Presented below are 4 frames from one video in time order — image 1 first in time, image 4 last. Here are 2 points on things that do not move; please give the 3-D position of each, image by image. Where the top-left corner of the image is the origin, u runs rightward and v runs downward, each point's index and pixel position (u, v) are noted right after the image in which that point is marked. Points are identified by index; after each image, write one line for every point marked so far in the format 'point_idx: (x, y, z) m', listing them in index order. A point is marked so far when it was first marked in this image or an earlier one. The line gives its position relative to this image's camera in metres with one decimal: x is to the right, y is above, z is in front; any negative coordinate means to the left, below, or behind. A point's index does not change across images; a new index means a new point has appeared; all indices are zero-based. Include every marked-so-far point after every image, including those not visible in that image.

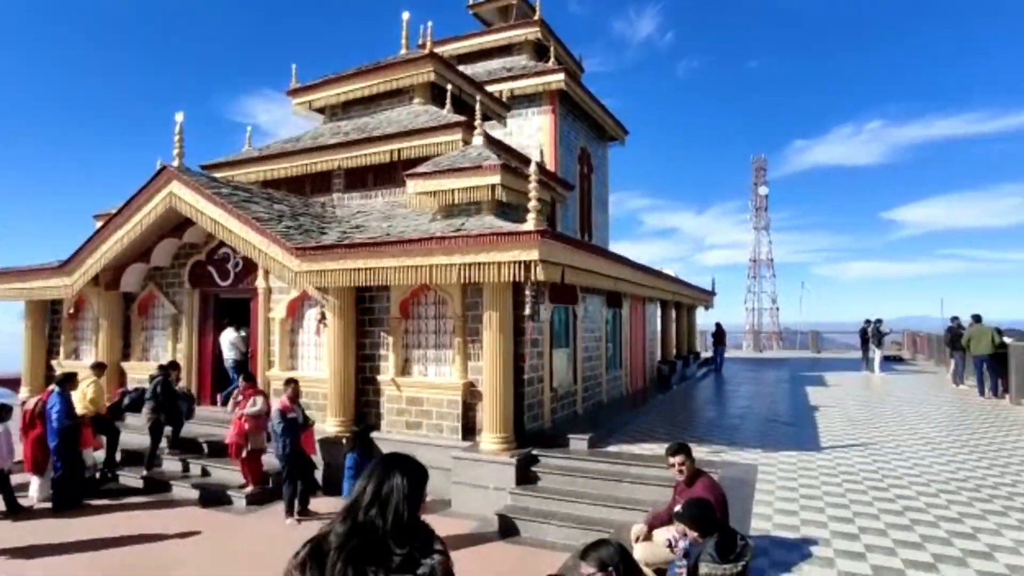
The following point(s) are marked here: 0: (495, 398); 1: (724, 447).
0: (-0.2, -1.6, +8.7) m
1: (+3.3, -2.5, +9.6) m
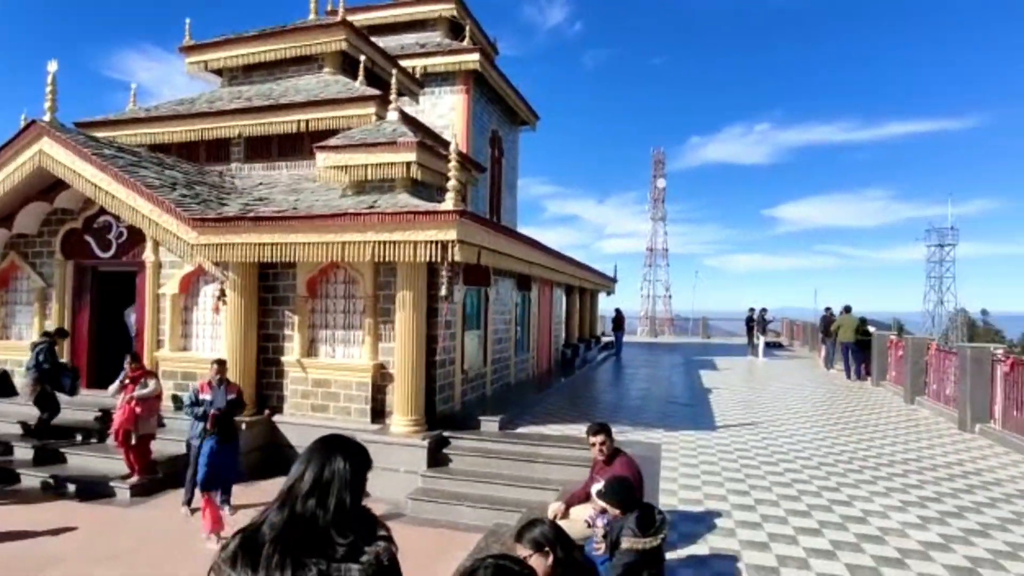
0: (-1.5, -1.3, +8.5) m
1: (+1.9, -2.3, +10.0) m
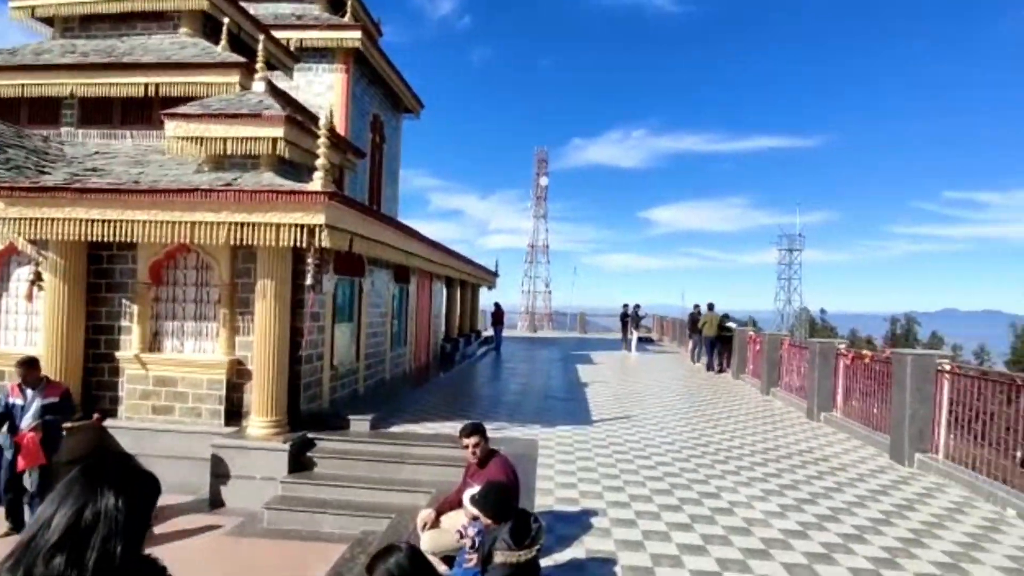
0: (-3.1, -1.1, +7.7) m
1: (-0.1, -2.2, +9.8) m
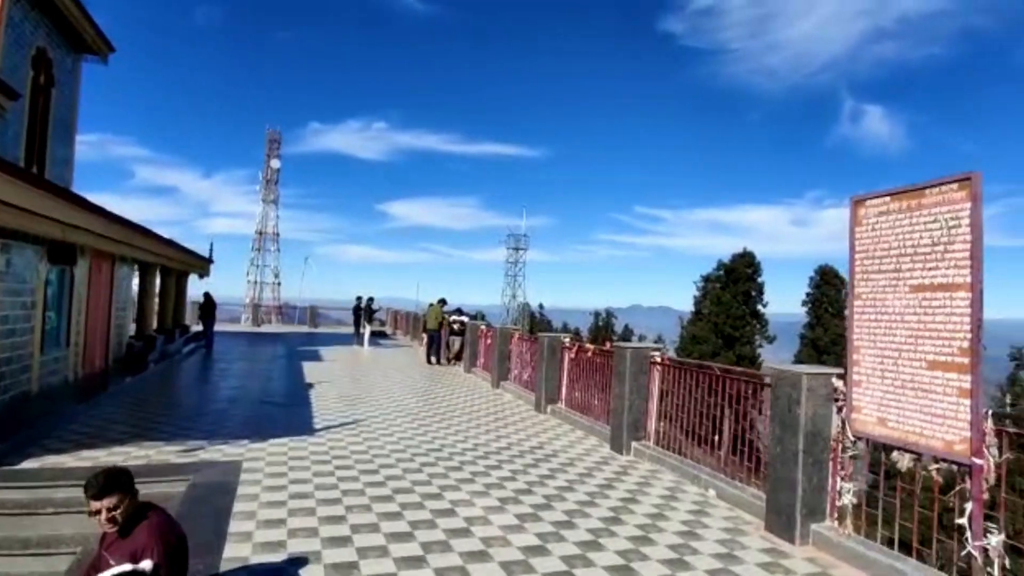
0: (-5.8, -0.9, +4.8) m
1: (-4.0, -2.0, +7.9) m
